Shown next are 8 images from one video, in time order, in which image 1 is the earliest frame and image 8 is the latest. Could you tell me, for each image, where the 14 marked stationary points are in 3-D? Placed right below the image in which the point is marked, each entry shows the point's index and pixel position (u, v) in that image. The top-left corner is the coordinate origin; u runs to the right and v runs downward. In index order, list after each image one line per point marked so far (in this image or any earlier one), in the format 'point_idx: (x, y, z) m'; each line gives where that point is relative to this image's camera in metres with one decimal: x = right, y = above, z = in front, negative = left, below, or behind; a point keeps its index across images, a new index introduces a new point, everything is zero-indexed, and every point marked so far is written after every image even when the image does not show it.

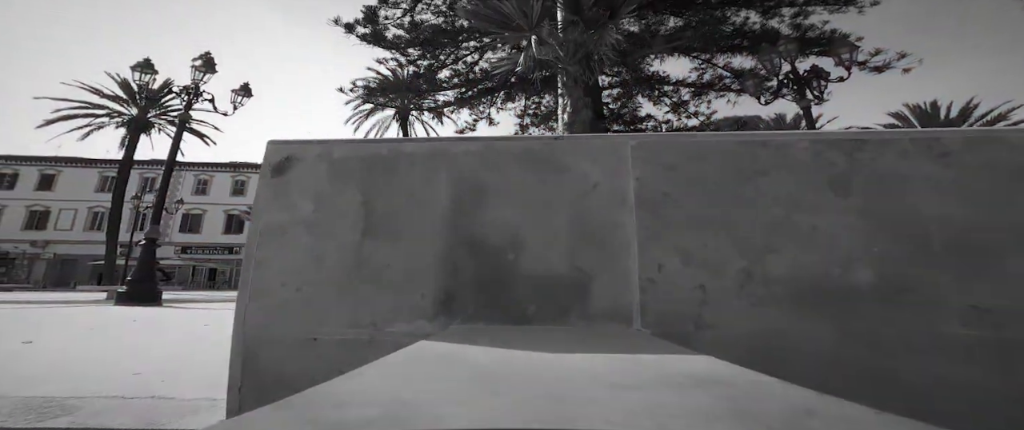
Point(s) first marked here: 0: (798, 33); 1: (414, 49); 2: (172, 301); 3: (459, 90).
0: (+6.3, +4.1, +8.0) m
1: (-2.7, +4.8, +10.4) m
2: (-8.1, -2.0, +9.0) m
3: (-1.3, +3.2, +9.4) m
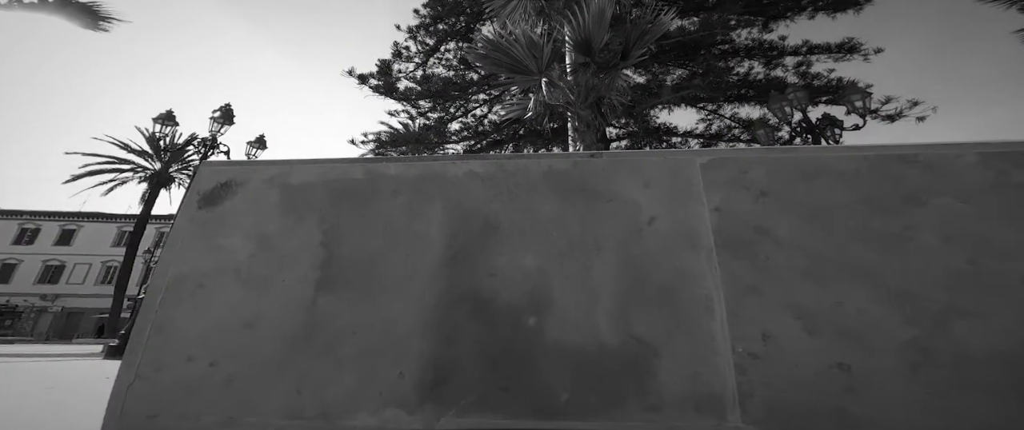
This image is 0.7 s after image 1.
0: (+6.5, +3.0, +8.2) m
1: (-2.5, +3.3, +10.8) m
2: (-7.9, -3.2, +8.6) m
3: (-1.1, +1.9, +9.6) m
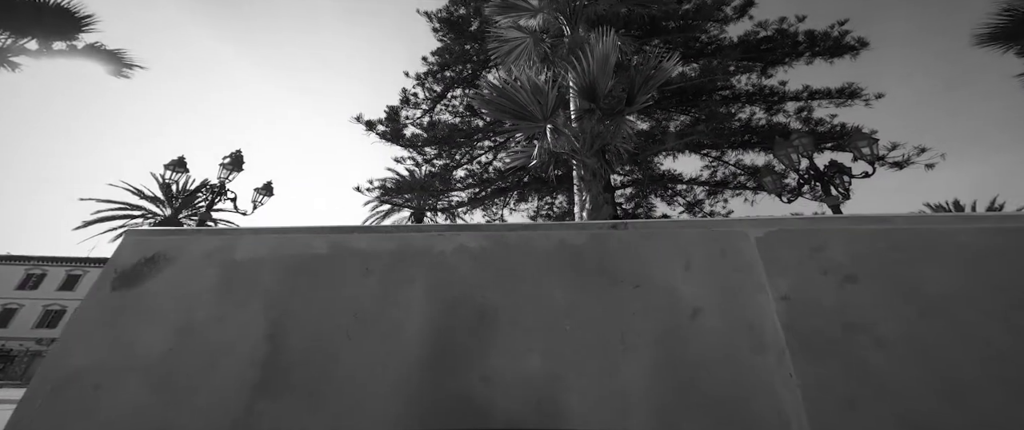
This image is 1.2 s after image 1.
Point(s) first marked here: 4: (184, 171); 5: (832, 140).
0: (+6.6, +1.9, +8.3) m
1: (-2.4, +2.0, +11.0) m
2: (-7.8, -4.3, +8.1) m
3: (-1.0, +0.7, +9.6) m
4: (-8.9, +1.2, +10.2) m
5: (+6.9, +1.6, +8.2) m
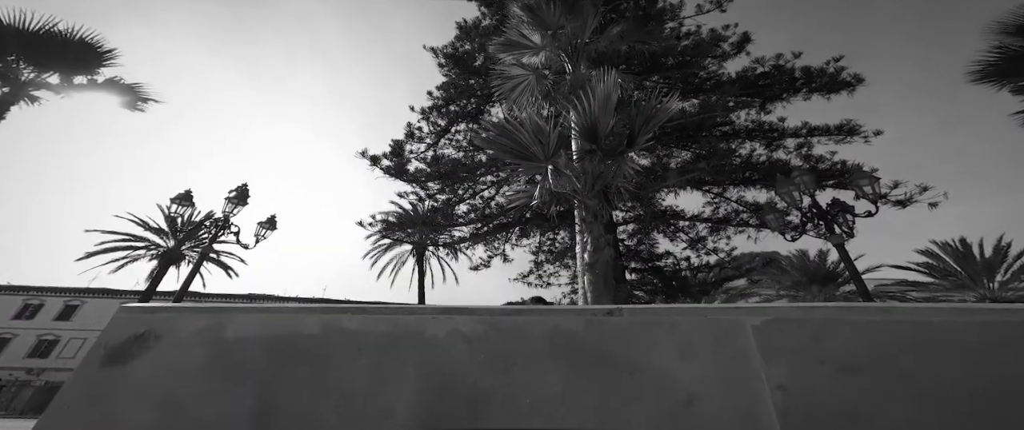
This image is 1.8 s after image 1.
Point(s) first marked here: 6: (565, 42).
0: (+6.6, +1.1, +8.4) m
1: (-2.3, +1.0, +11.1) m
2: (-7.8, -5.0, +7.7) m
3: (-1.0, -0.2, +9.6) m
4: (-8.9, +0.3, +10.3) m
5: (+7.0, +0.8, +8.2) m
6: (+1.0, +3.0, +6.3) m
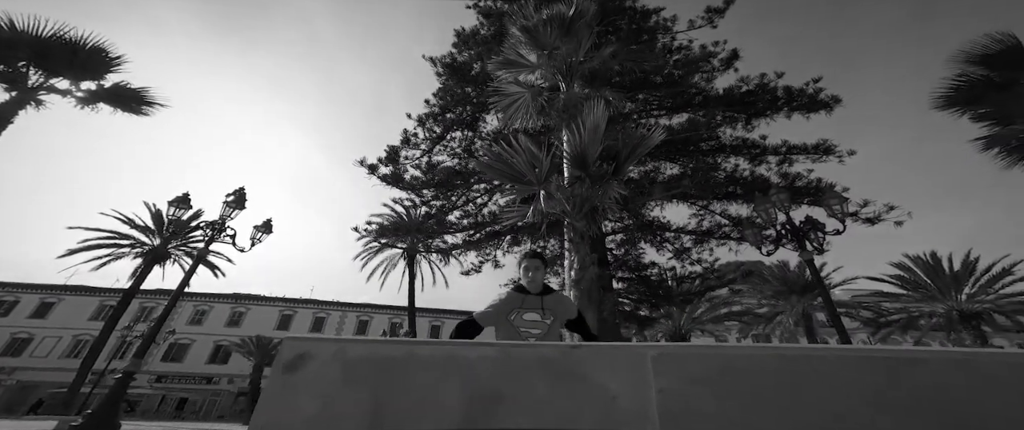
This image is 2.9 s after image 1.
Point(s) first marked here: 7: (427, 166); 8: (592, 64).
0: (+6.5, +0.8, +8.9) m
1: (-2.5, +0.8, +11.4) m
2: (-8.1, -5.0, +7.9) m
3: (-1.2, -0.4, +9.9) m
4: (-9.1, +0.2, +10.5) m
5: (+6.8, +0.4, +8.7) m
6: (+0.9, +2.8, +6.7) m
7: (-2.6, +1.5, +11.8) m
8: (+1.5, +2.8, +7.0) m
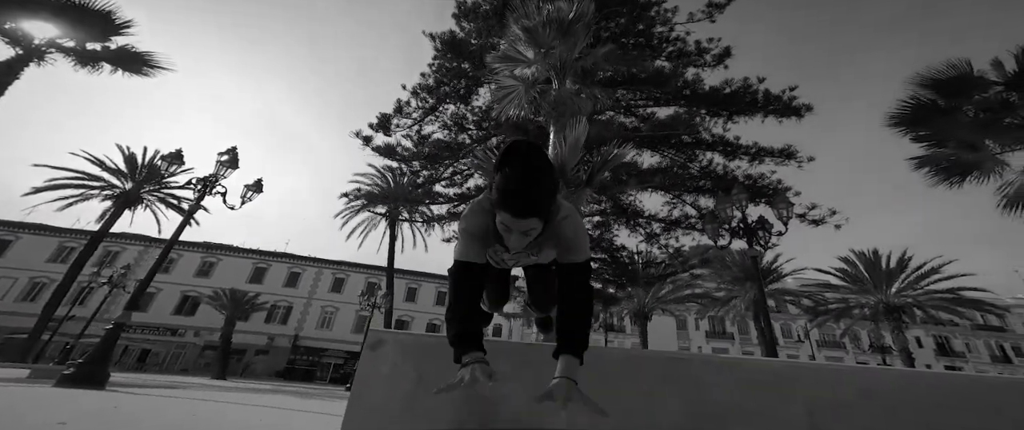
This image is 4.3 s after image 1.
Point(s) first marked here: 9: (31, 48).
0: (+6.2, +0.8, +9.8) m
1: (-2.9, +1.6, +11.9) m
2: (-8.7, -4.1, +8.5) m
3: (-1.6, +0.2, +10.6) m
4: (-9.4, +1.4, +10.7) m
5: (+6.5, +0.5, +9.7) m
6: (+0.8, +3.0, +7.2) m
7: (-3.0, +2.5, +12.2) m
8: (+1.4, +3.0, +7.5) m
9: (-8.3, +2.9, +6.4) m
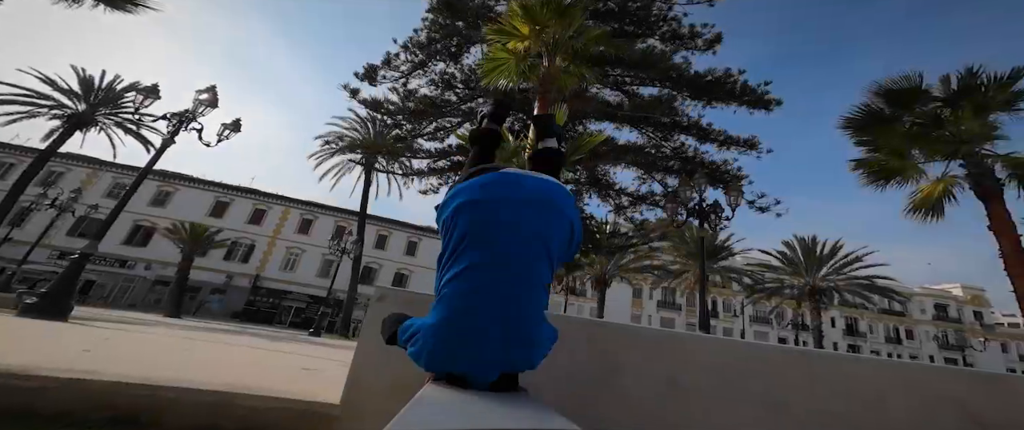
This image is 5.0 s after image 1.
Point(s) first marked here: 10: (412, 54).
0: (+5.6, +1.3, +10.7) m
1: (-3.4, +3.1, +12.1) m
2: (-9.5, -2.5, +9.0) m
3: (-2.2, +1.4, +11.0) m
4: (-9.9, +3.3, +10.4) m
5: (+5.9, +0.9, +10.6) m
6: (+0.7, +3.6, +7.5) m
7: (-3.5, +3.9, +12.3) m
8: (+1.2, +3.6, +7.9) m
9: (-8.3, +4.2, +6.2) m
10: (-3.3, +5.2, +12.5) m
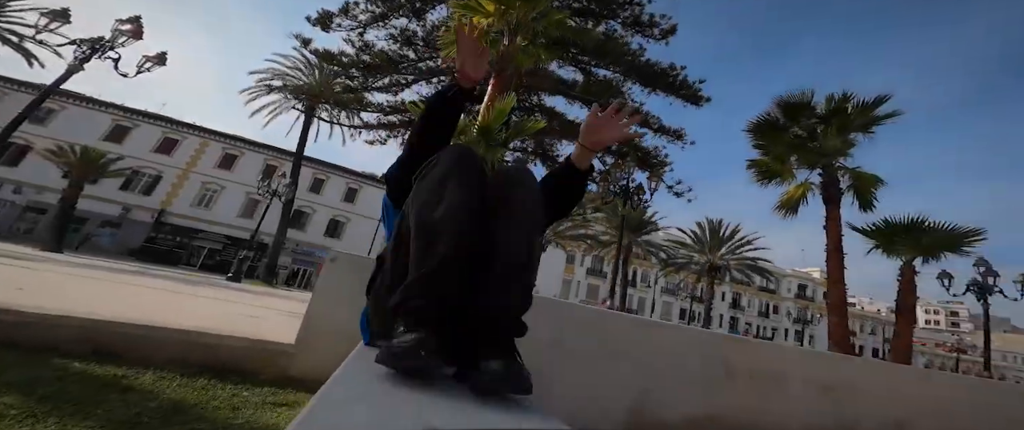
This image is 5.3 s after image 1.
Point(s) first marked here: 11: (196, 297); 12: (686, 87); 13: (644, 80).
0: (+4.0, +1.9, +12.1) m
1: (-5.0, +4.4, +12.0) m
2: (-11.1, -1.0, +8.6) m
3: (-3.8, +2.6, +11.3) m
4: (-11.2, +4.9, +9.4) m
5: (+4.2, +1.5, +12.1) m
6: (-0.3, +4.1, +8.0) m
7: (-5.0, +5.3, +12.1) m
8: (+0.2, +4.2, +8.5) m
9: (-9.0, +5.2, +5.3) m
10: (-4.8, +6.6, +12.3) m
11: (-6.3, -1.6, +7.6) m
12: (+6.0, +4.6, +13.7) m
13: (+4.3, +4.8, +13.7) m
